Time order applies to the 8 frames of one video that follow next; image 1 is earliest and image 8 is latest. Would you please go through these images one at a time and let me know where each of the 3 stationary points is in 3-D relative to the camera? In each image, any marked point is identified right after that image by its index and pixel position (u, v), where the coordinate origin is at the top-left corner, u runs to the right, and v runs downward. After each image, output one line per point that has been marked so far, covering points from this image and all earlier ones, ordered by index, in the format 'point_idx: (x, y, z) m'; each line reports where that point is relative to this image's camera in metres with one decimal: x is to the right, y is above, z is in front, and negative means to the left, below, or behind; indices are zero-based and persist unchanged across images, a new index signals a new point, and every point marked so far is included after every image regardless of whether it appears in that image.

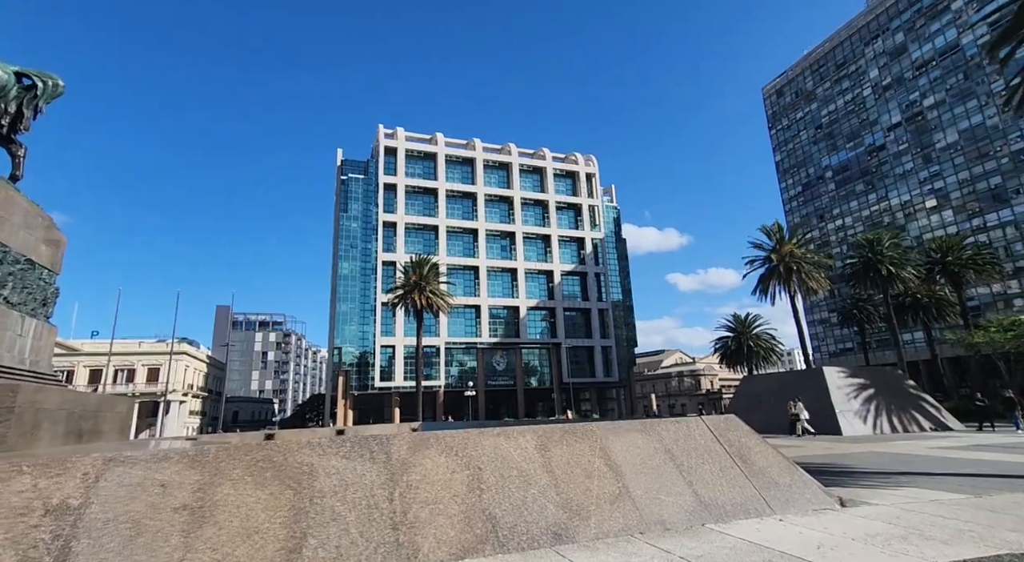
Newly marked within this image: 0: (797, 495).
0: (+3.2, -2.4, +5.8) m
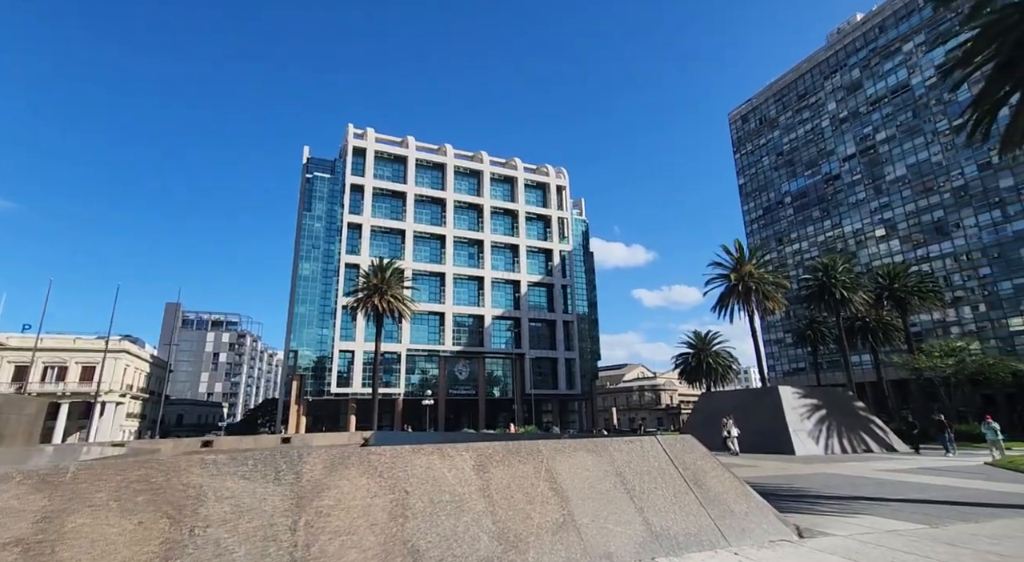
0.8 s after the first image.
0: (+2.6, -2.6, +5.5) m
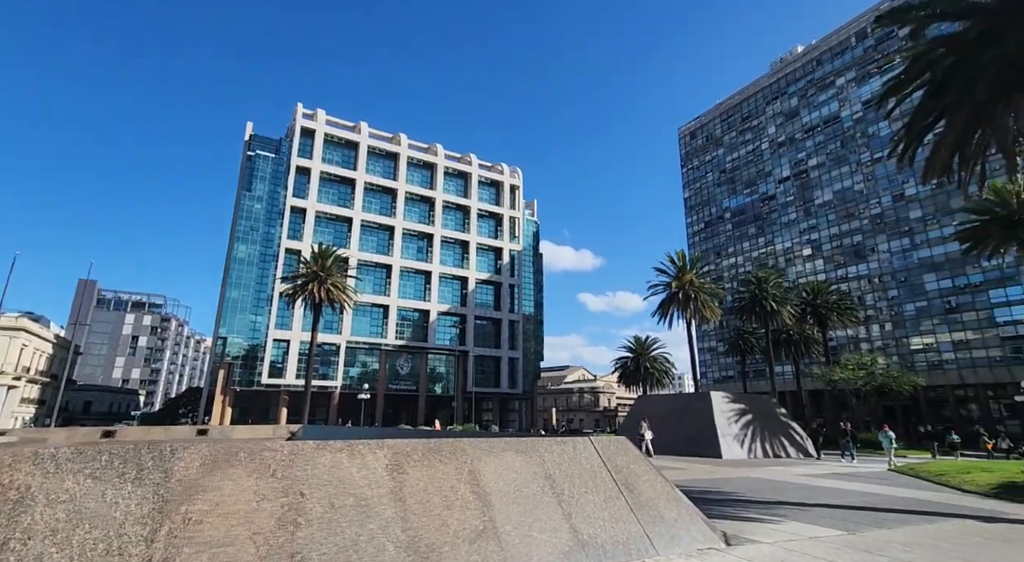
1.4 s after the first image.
0: (+1.7, -2.6, +5.3) m
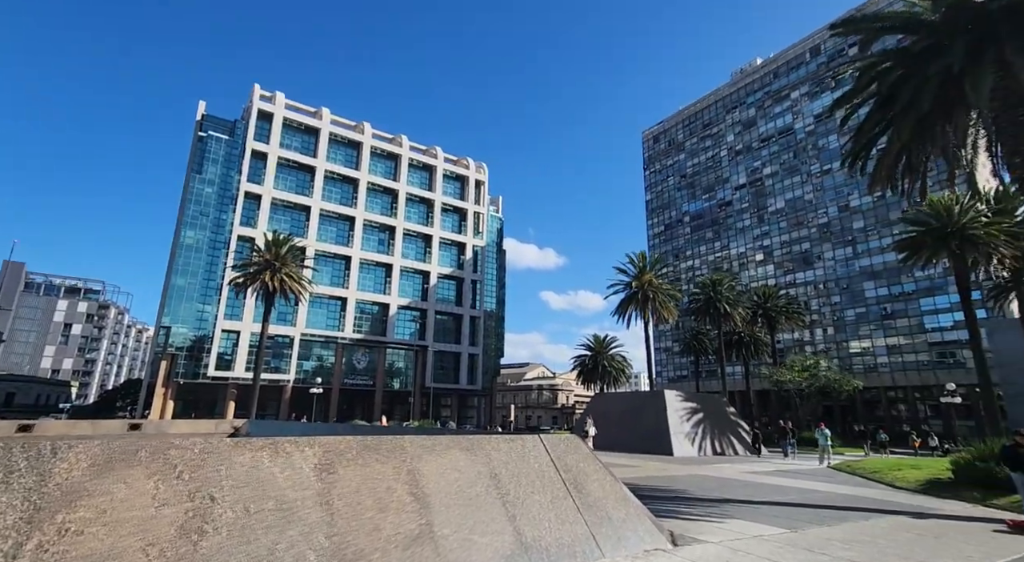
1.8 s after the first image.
0: (+1.2, -2.5, +5.2) m
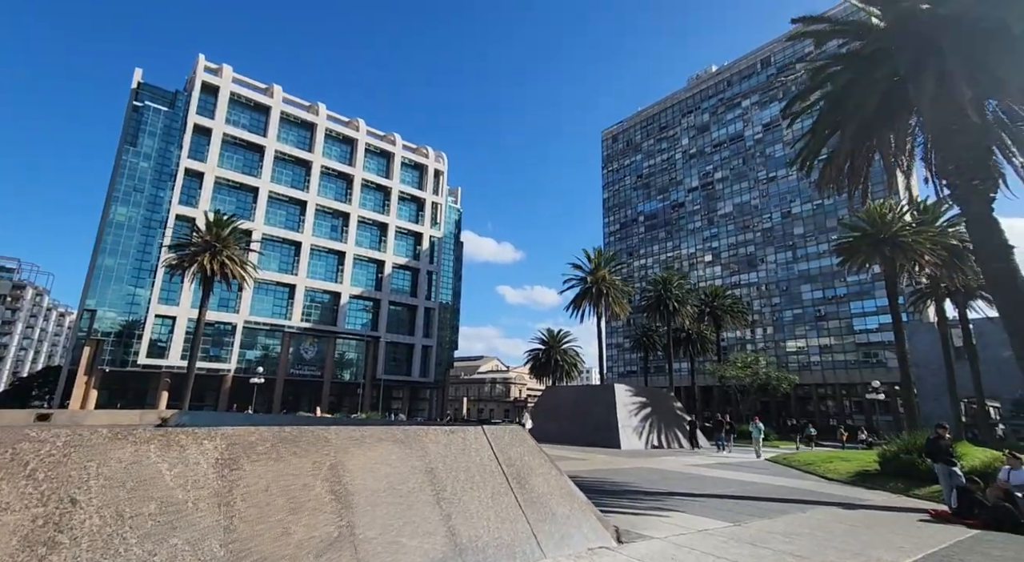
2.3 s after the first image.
0: (+0.6, -2.4, +4.9) m
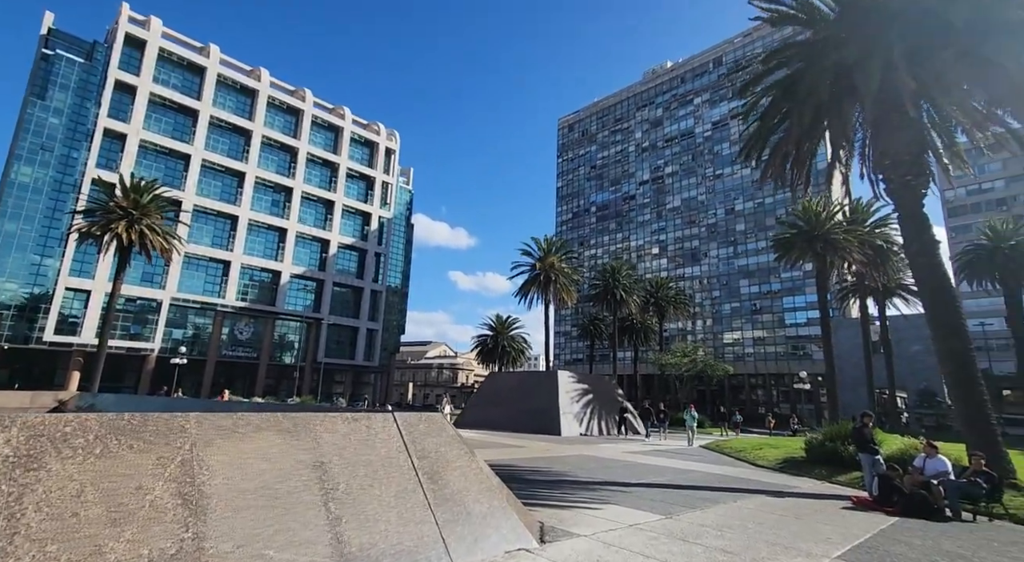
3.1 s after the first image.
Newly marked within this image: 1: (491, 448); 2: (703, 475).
0: (-0.2, -2.1, +4.4) m
1: (-0.6, -4.8, +14.6) m
2: (+4.3, -4.4, +11.6) m
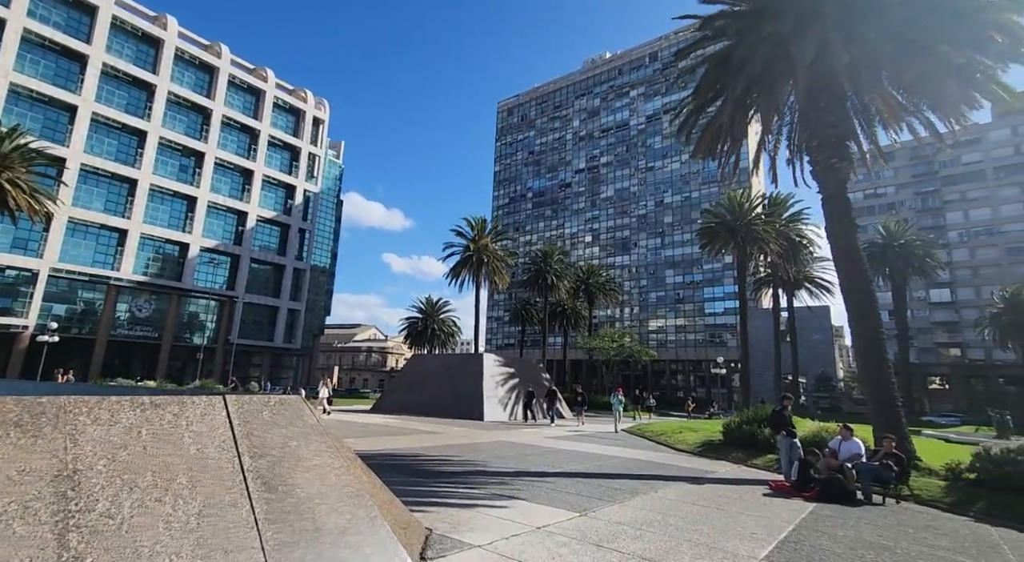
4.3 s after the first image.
0: (-1.1, -1.7, +3.3) m
1: (-2.9, -4.1, +13.5) m
2: (+2.4, -3.9, +11.2) m
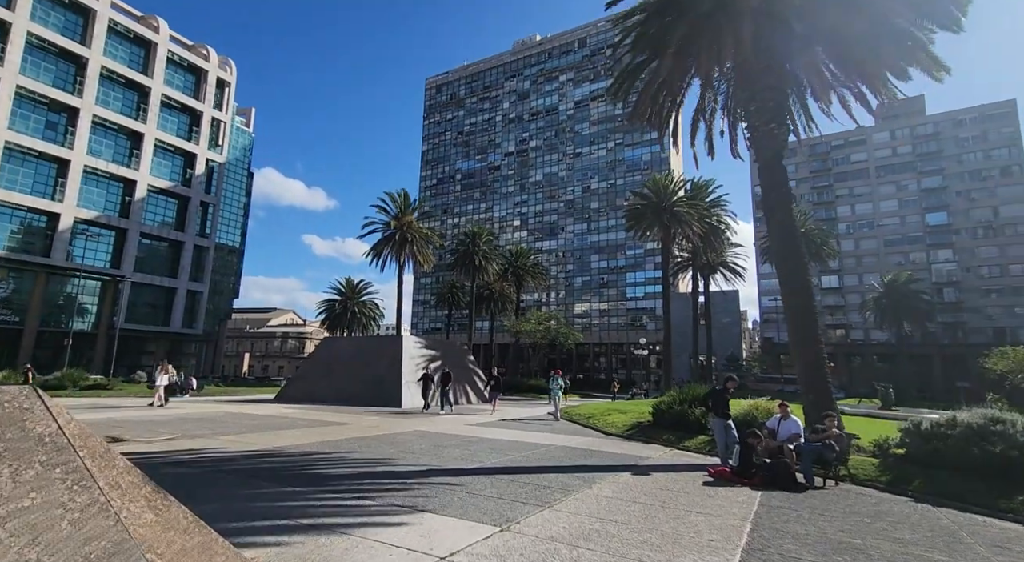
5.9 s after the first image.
0: (-1.6, -1.3, +1.8) m
1: (-4.8, -3.3, +11.7) m
2: (+0.8, -3.3, +10.1) m
